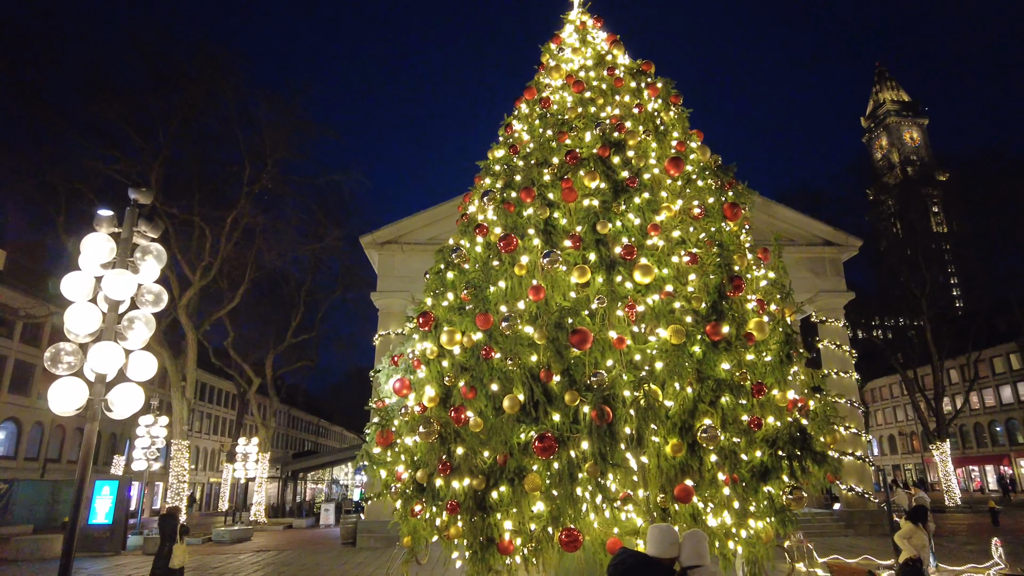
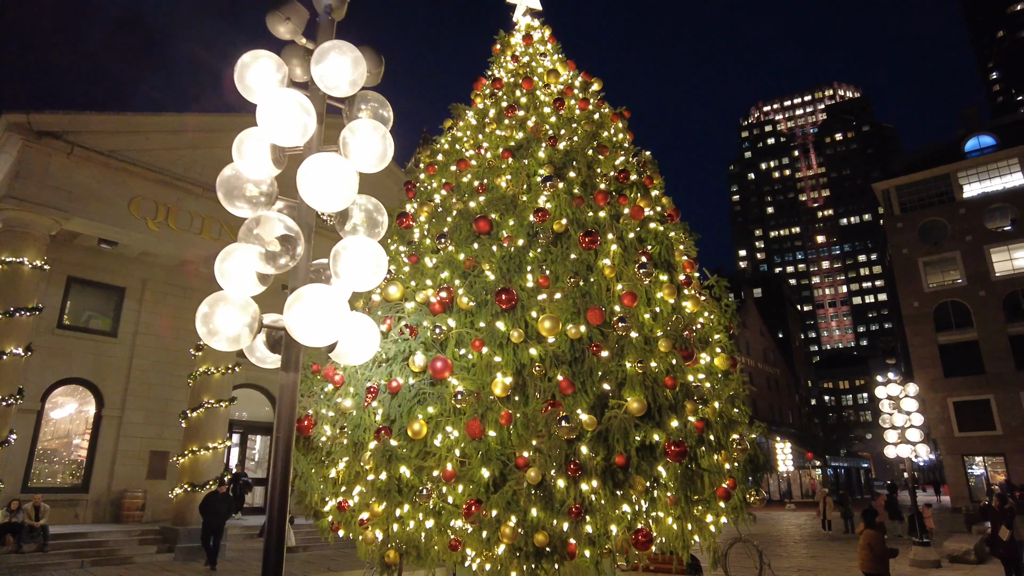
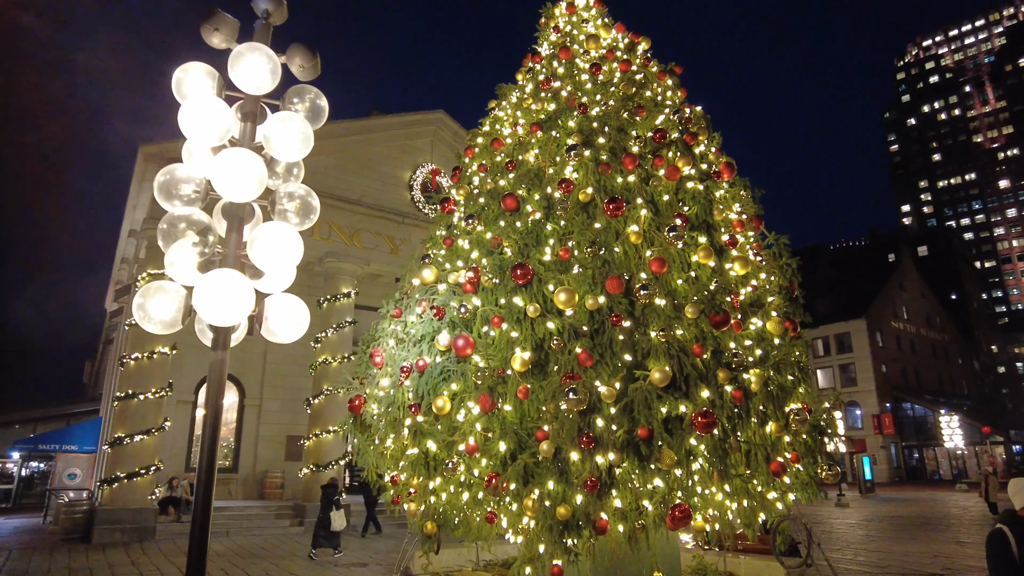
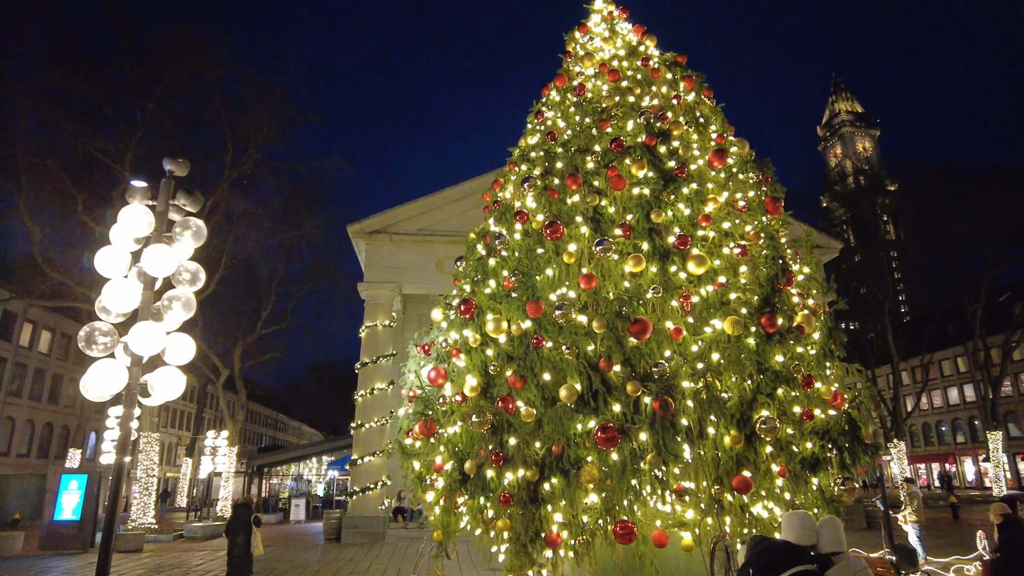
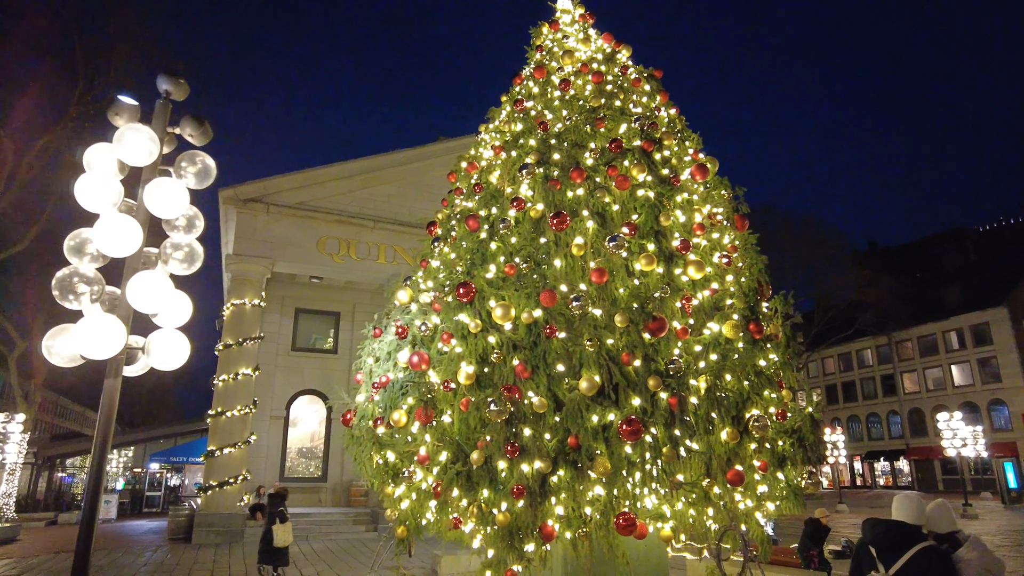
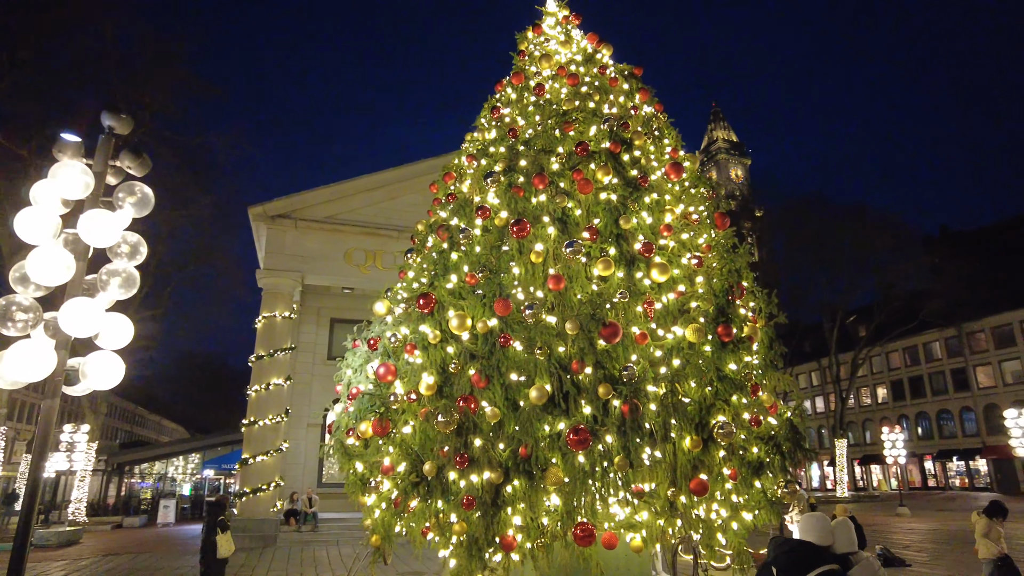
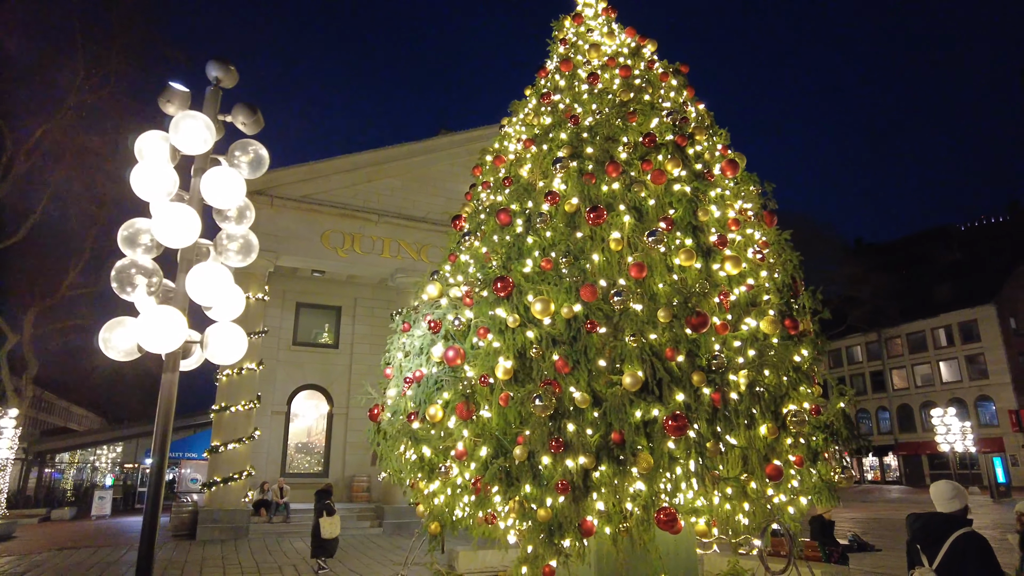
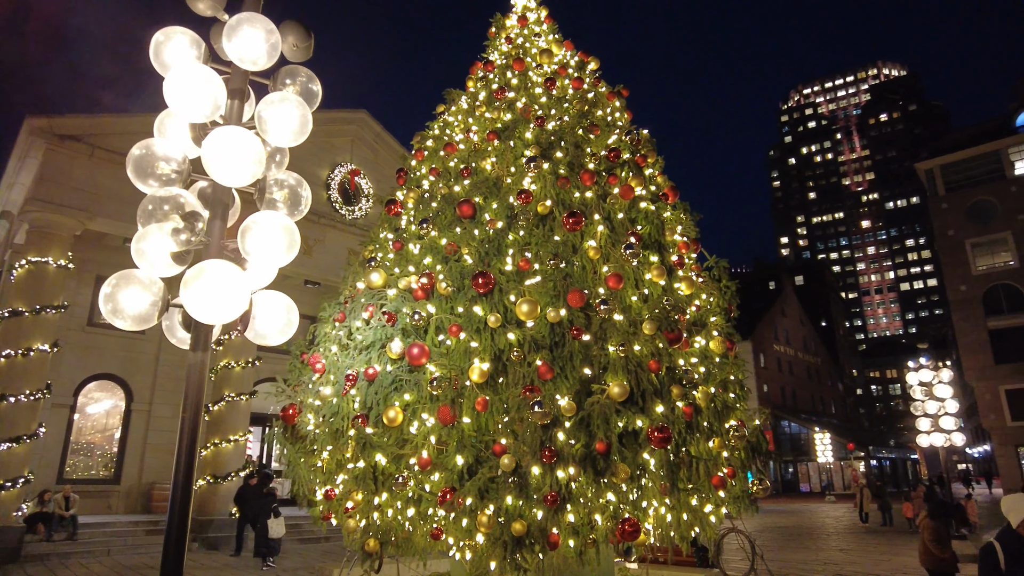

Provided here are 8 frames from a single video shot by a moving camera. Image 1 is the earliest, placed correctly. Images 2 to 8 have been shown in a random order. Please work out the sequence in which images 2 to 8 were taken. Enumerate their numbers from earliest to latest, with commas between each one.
4, 6, 5, 7, 3, 8, 2
